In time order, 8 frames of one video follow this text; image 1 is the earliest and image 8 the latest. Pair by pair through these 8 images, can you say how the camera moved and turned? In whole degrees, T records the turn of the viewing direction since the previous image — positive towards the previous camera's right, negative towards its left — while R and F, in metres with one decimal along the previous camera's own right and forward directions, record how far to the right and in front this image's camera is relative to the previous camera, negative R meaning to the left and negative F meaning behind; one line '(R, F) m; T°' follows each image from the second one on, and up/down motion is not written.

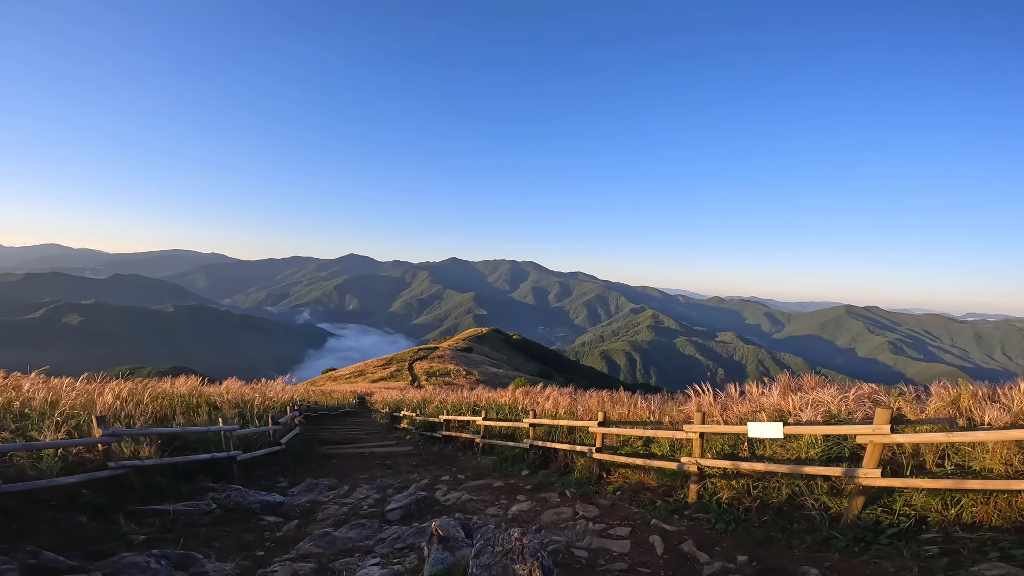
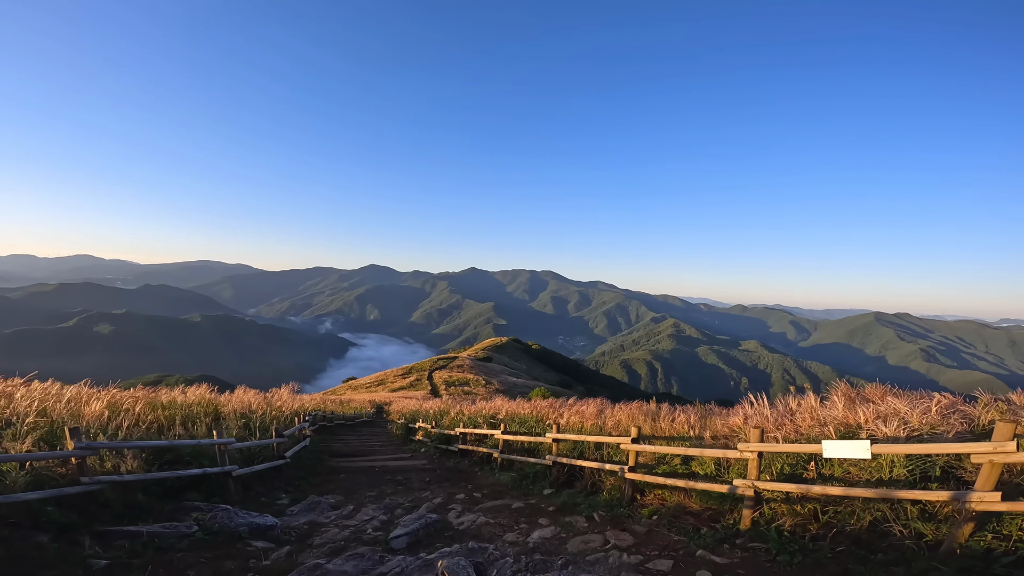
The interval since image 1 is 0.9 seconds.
(0.0, +0.7) m; -2°
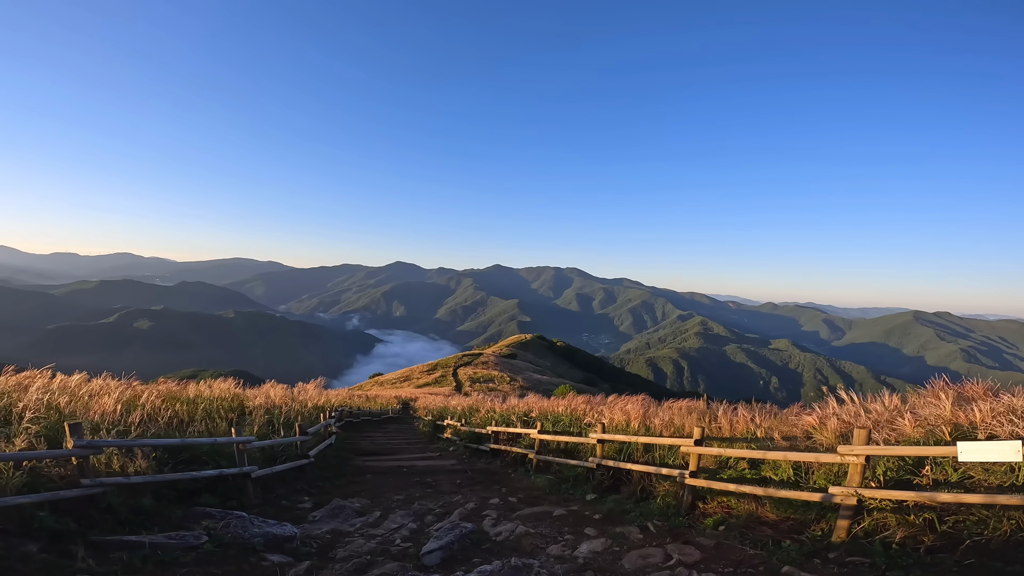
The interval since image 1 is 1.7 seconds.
(-0.2, +0.6) m; -3°
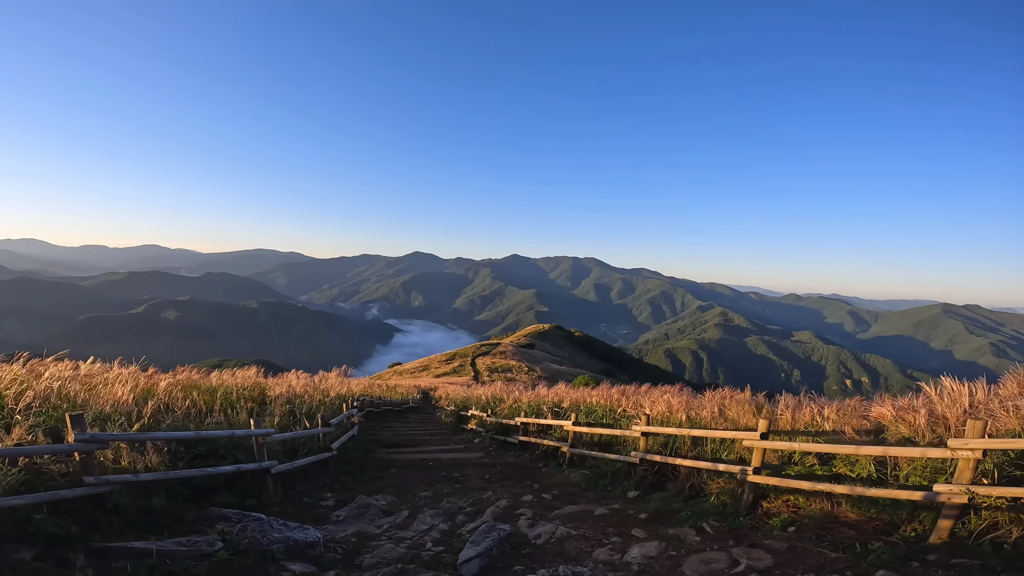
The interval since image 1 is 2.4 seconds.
(-0.2, +0.5) m; -2°
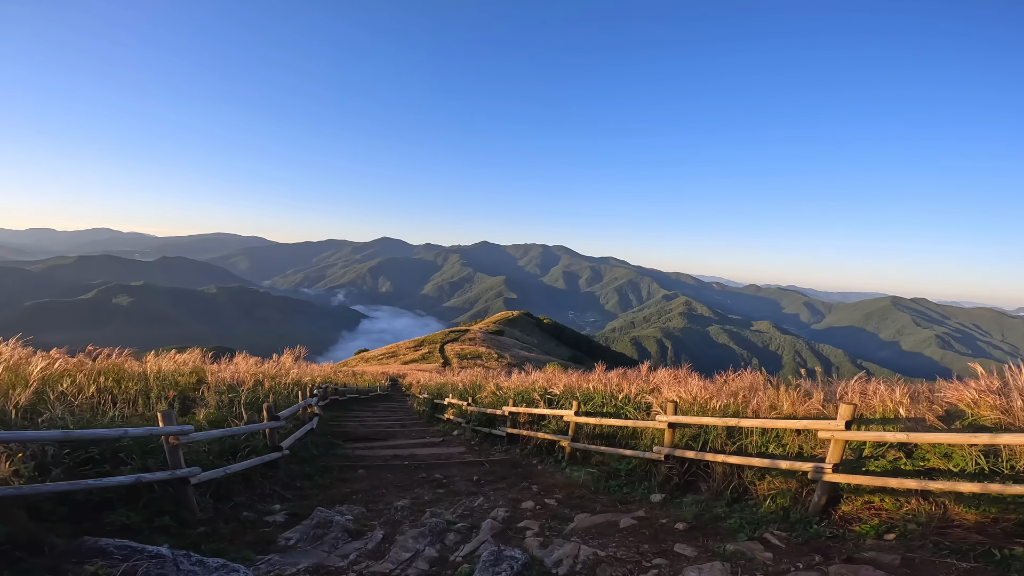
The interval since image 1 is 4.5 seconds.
(-0.4, +1.2) m; +4°
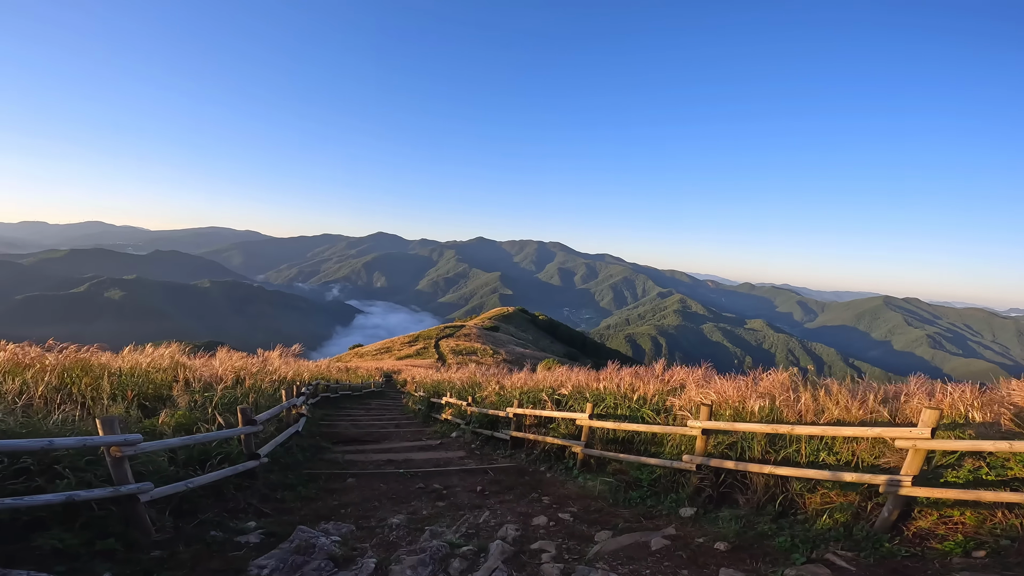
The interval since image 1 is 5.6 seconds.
(-0.2, +0.6) m; +1°
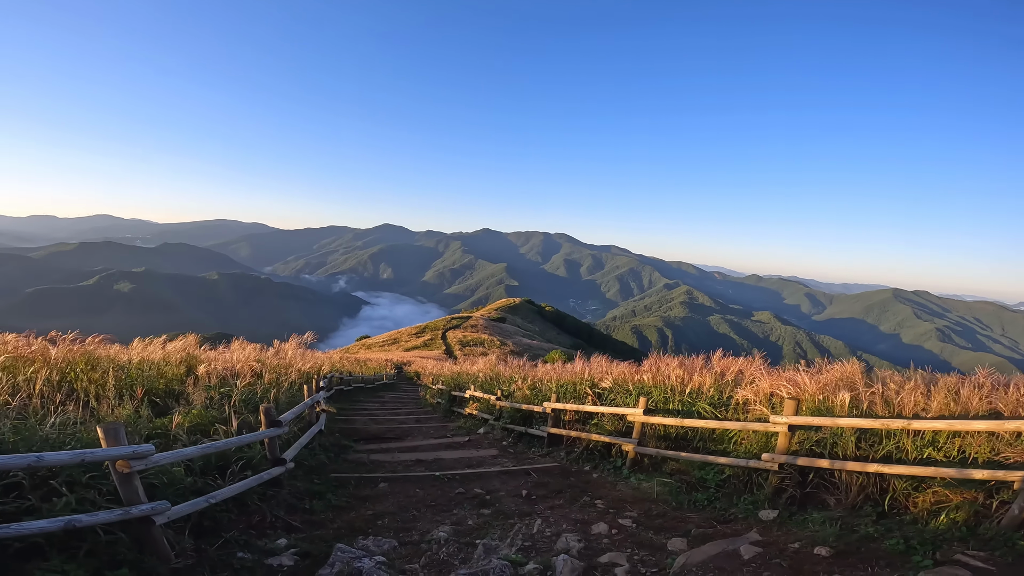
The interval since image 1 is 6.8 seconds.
(-0.5, +0.6) m; -1°
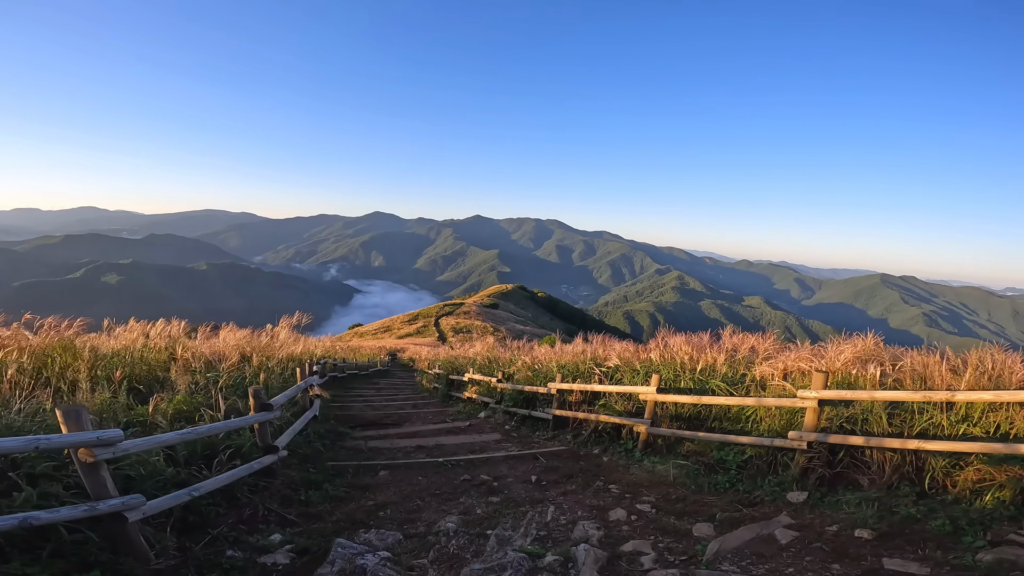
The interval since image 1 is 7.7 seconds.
(-0.2, +0.3) m; +1°
